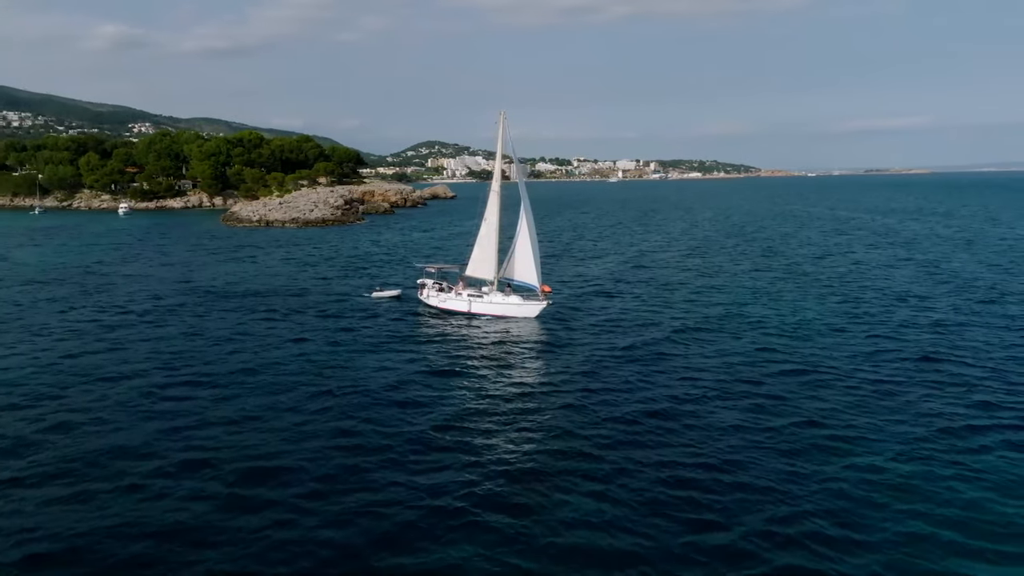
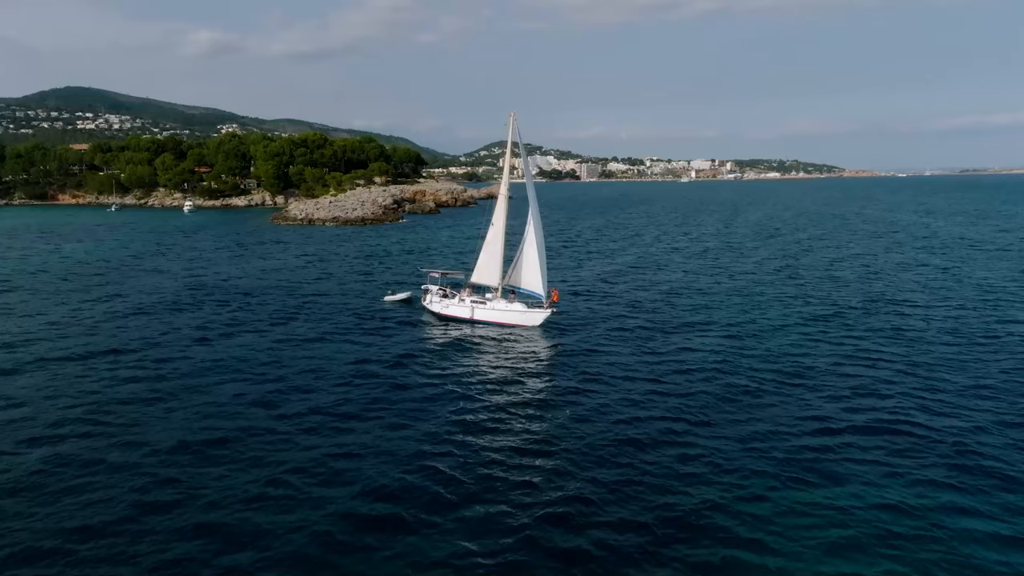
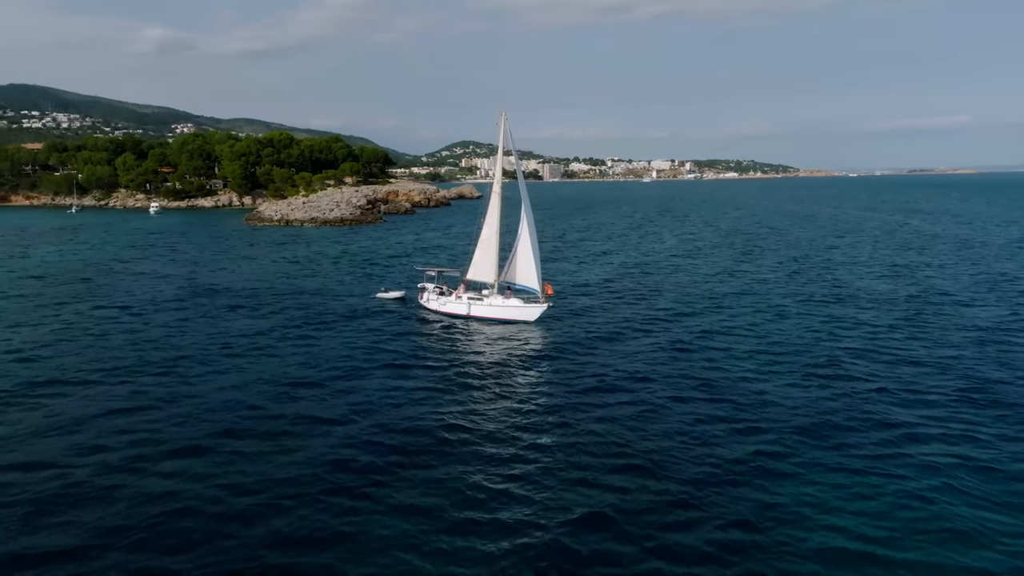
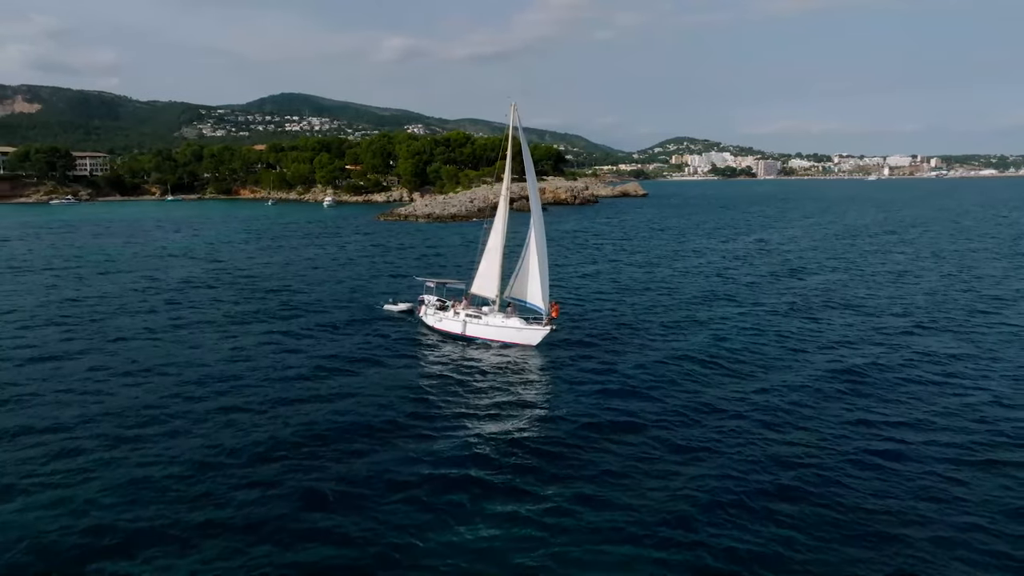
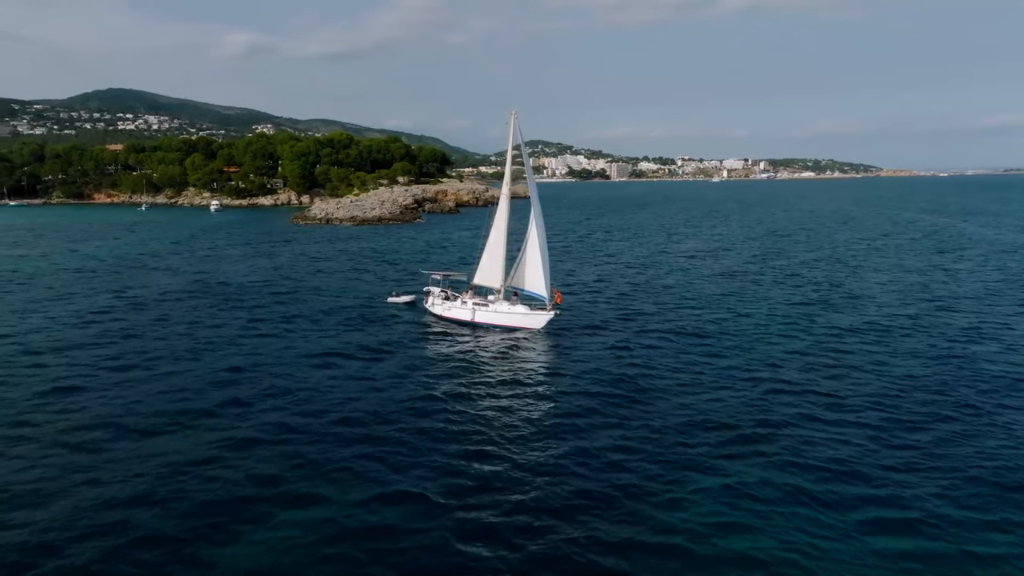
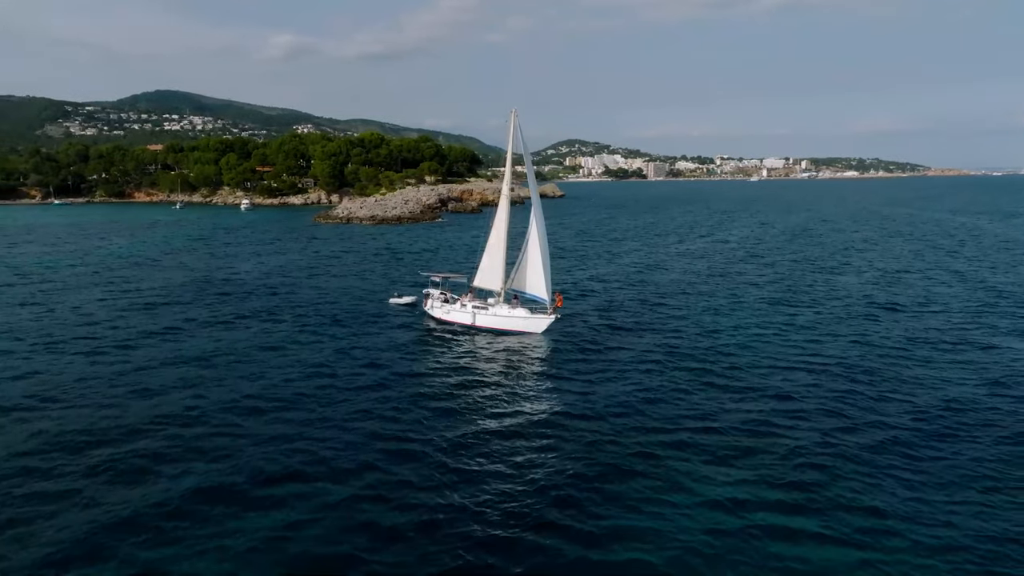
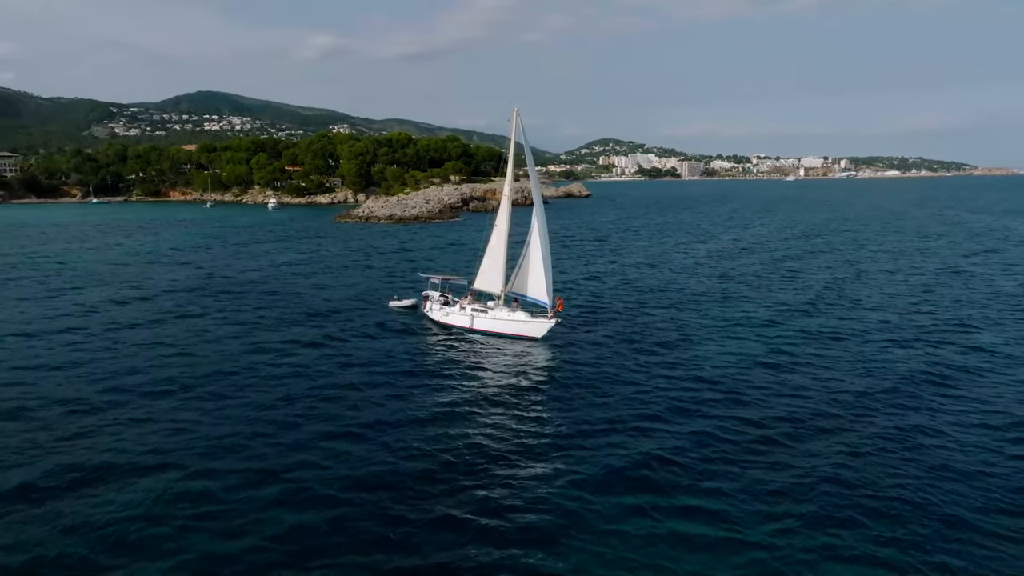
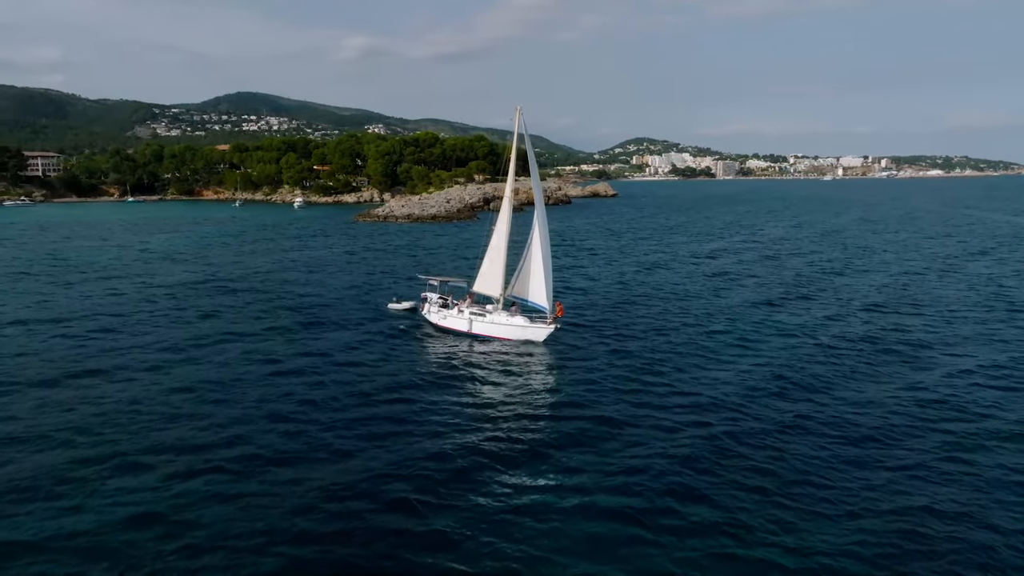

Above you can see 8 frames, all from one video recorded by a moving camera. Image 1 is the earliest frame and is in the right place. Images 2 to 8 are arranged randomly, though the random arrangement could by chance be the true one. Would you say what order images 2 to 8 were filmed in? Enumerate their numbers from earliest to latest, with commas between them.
3, 2, 5, 6, 7, 8, 4
